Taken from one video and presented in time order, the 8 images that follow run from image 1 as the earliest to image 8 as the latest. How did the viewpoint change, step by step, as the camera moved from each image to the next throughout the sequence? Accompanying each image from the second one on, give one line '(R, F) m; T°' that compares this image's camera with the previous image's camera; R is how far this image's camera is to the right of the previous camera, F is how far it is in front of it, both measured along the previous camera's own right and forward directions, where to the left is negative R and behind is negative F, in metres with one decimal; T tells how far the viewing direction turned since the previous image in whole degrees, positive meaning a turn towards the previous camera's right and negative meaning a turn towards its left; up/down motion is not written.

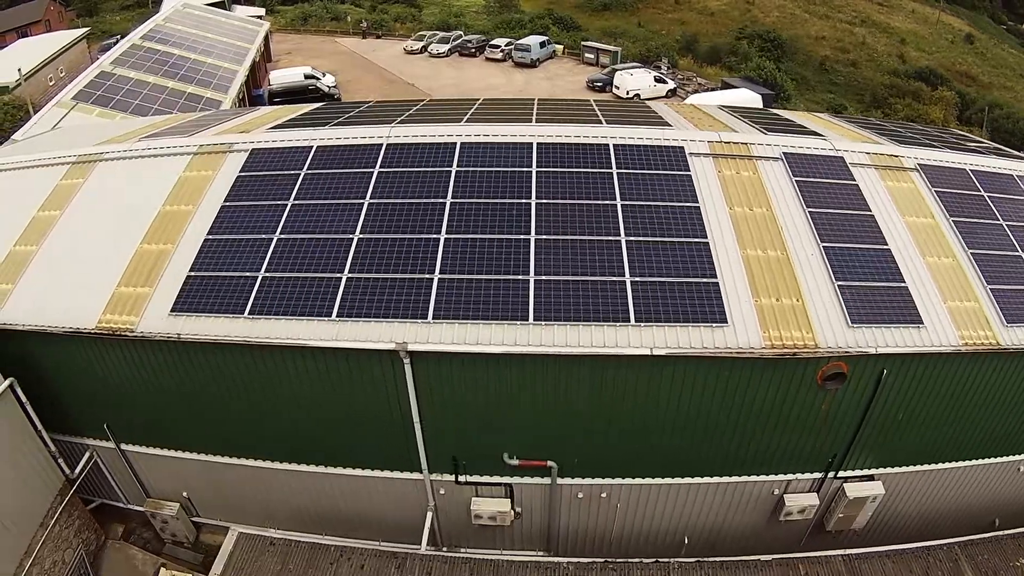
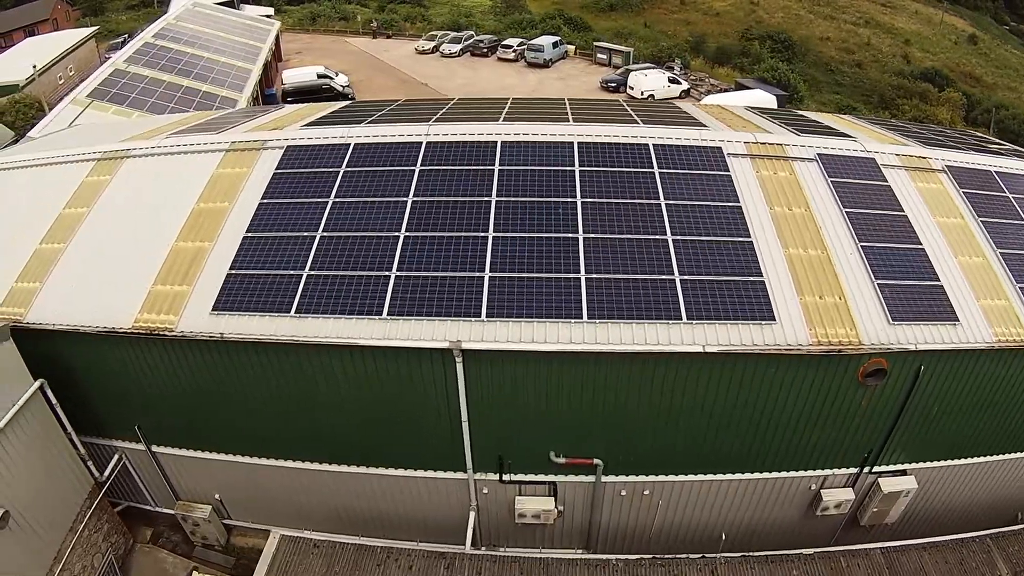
(-1.2, 0.0) m; +1°
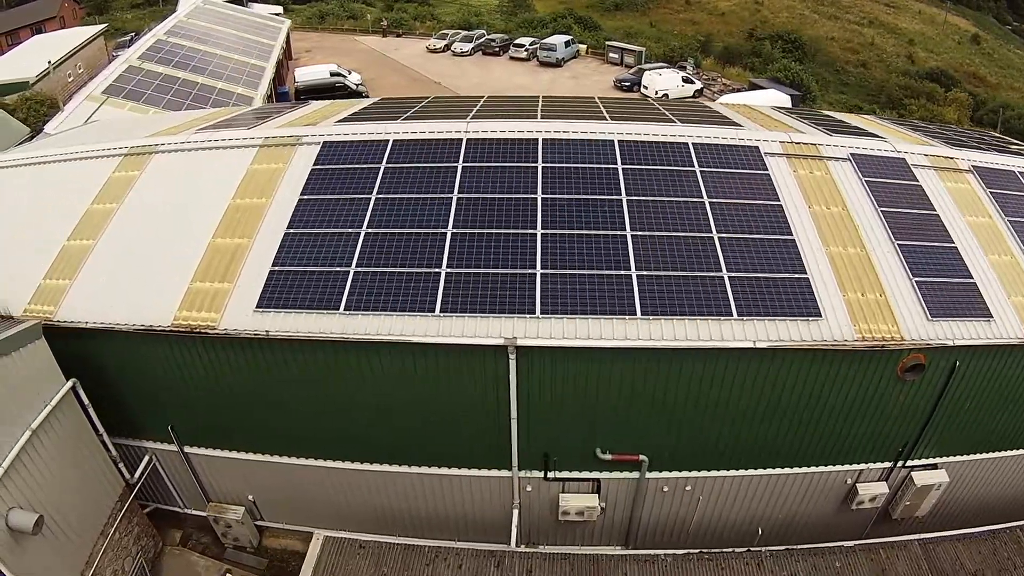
(-1.3, 0.0) m; +1°
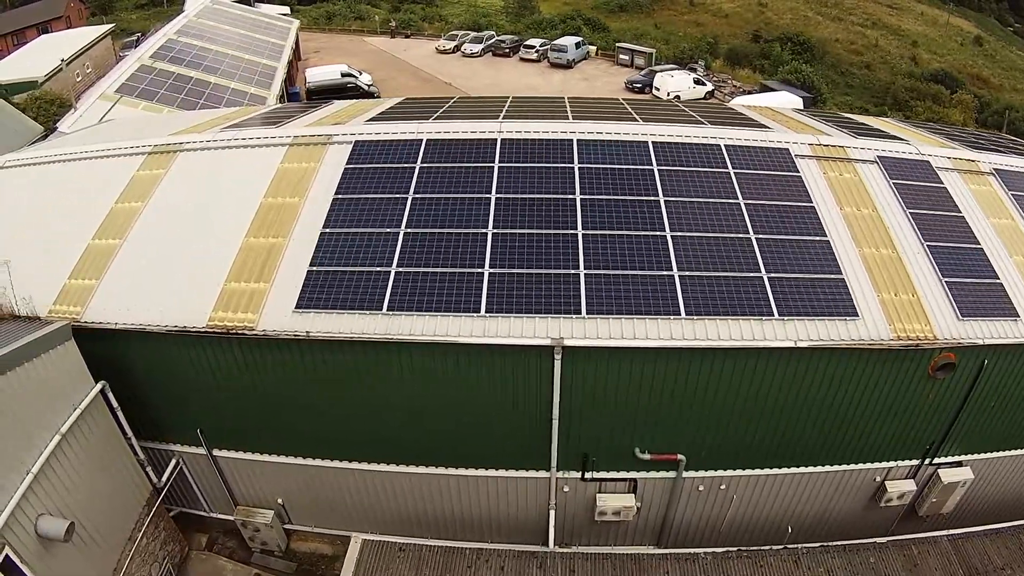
(-1.1, 0.0) m; +1°
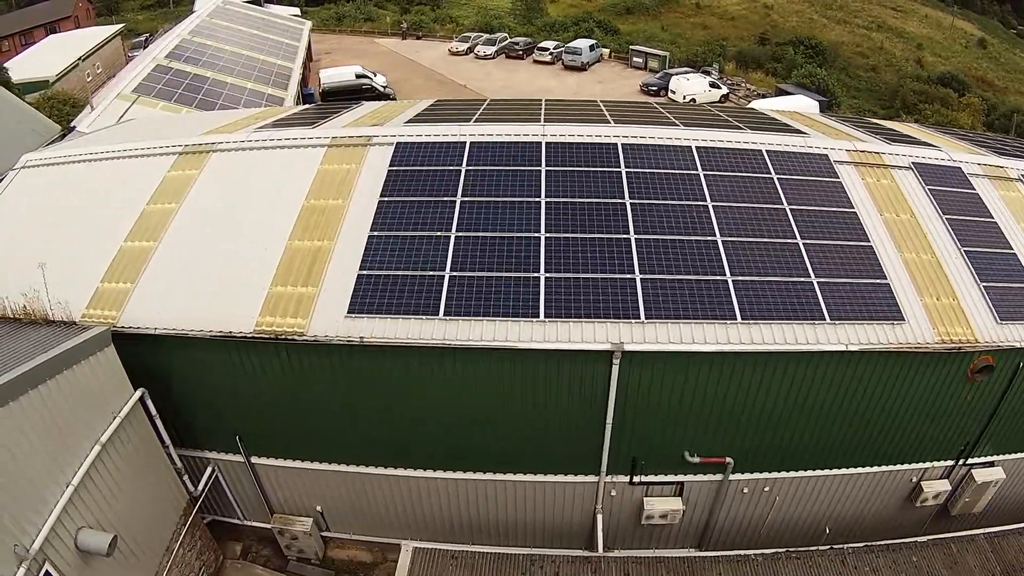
(-1.4, 0.0) m; +1°
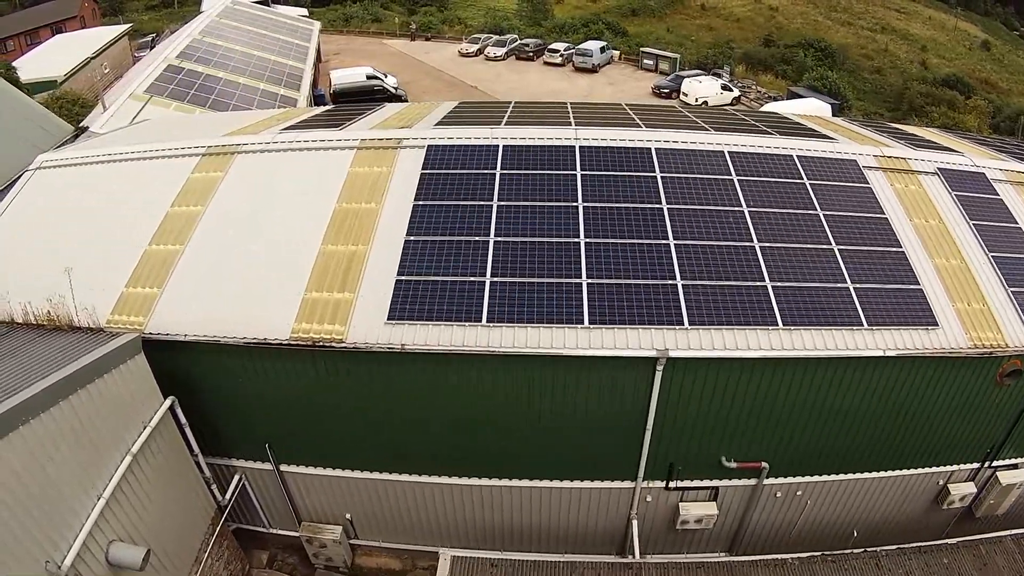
(-1.0, +0.1) m; +1°
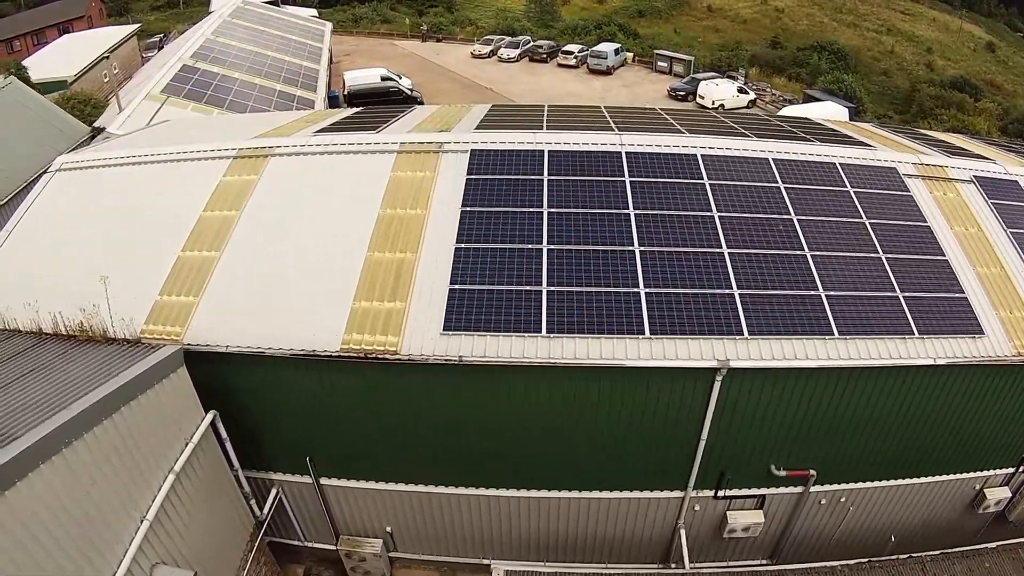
(-1.3, +0.2) m; +1°
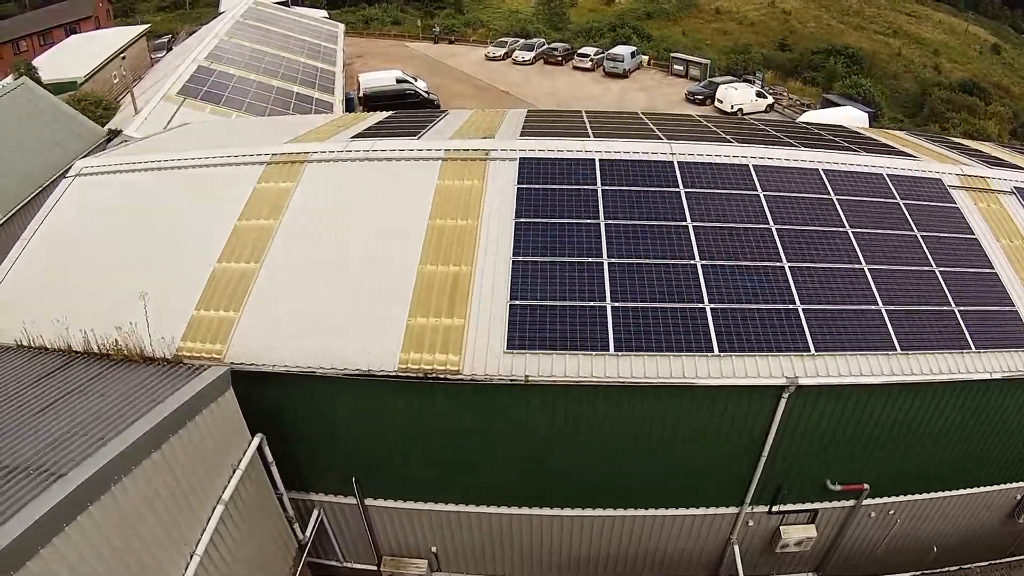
(-1.4, +0.3) m; +1°
